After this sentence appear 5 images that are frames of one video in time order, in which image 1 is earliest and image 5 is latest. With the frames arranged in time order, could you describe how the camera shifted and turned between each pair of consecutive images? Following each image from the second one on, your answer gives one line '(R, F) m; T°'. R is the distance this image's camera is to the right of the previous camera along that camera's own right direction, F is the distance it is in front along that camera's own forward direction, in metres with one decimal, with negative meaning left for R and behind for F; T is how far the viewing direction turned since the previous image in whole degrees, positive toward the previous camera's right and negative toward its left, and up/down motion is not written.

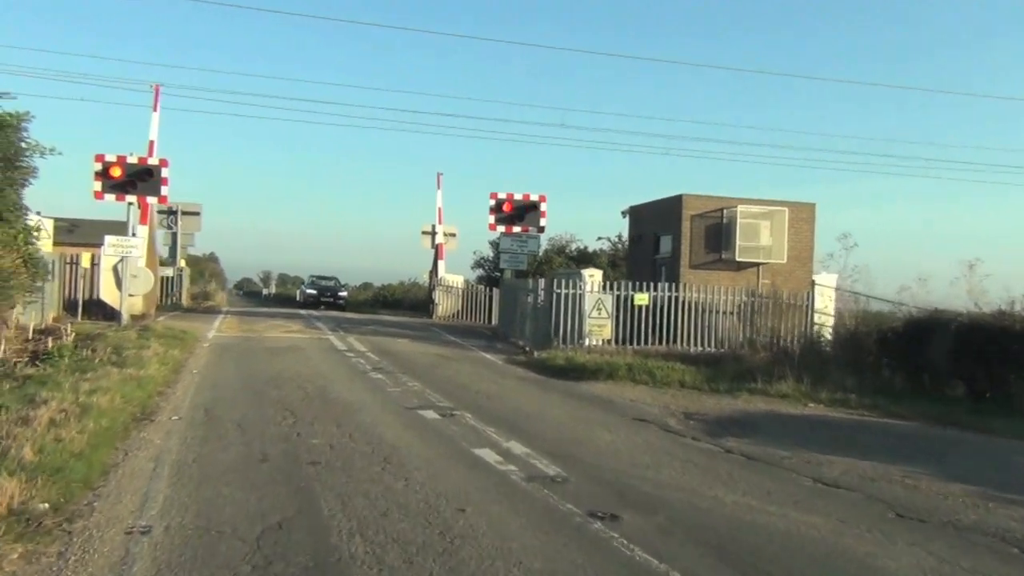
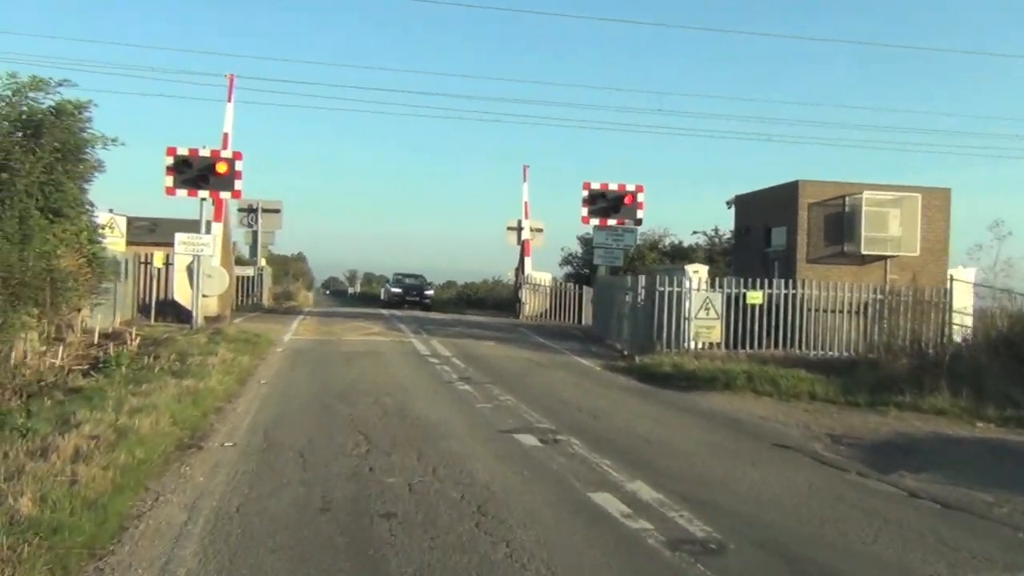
(-0.3, +2.0) m; -5°
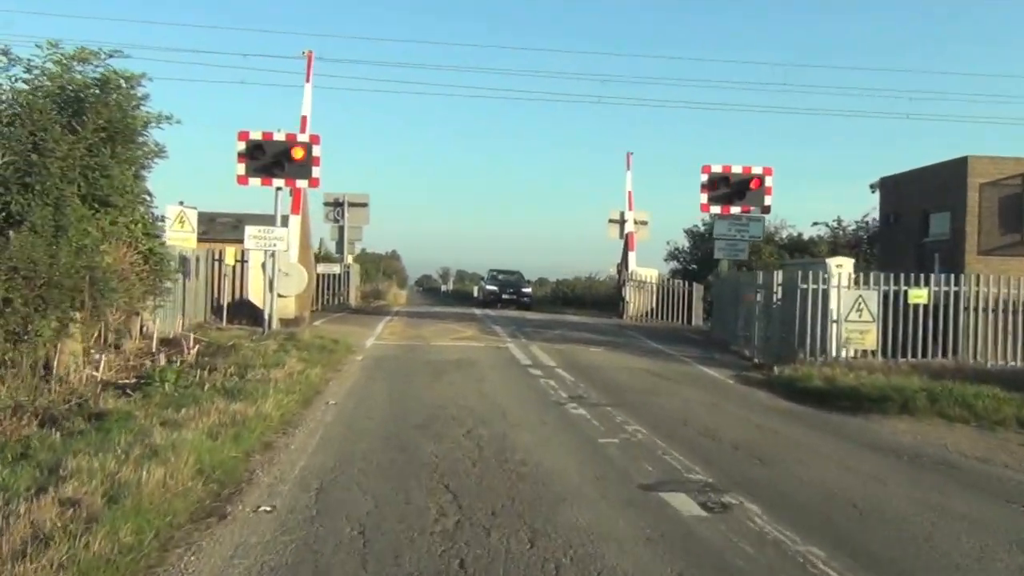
(-0.4, +2.7) m; -6°
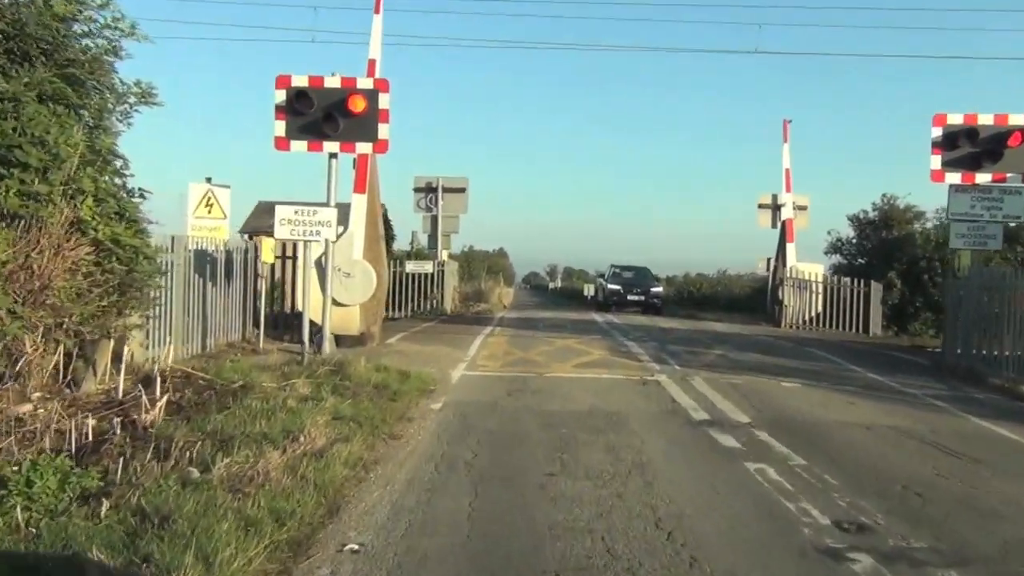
(-0.6, +6.0) m; -7°
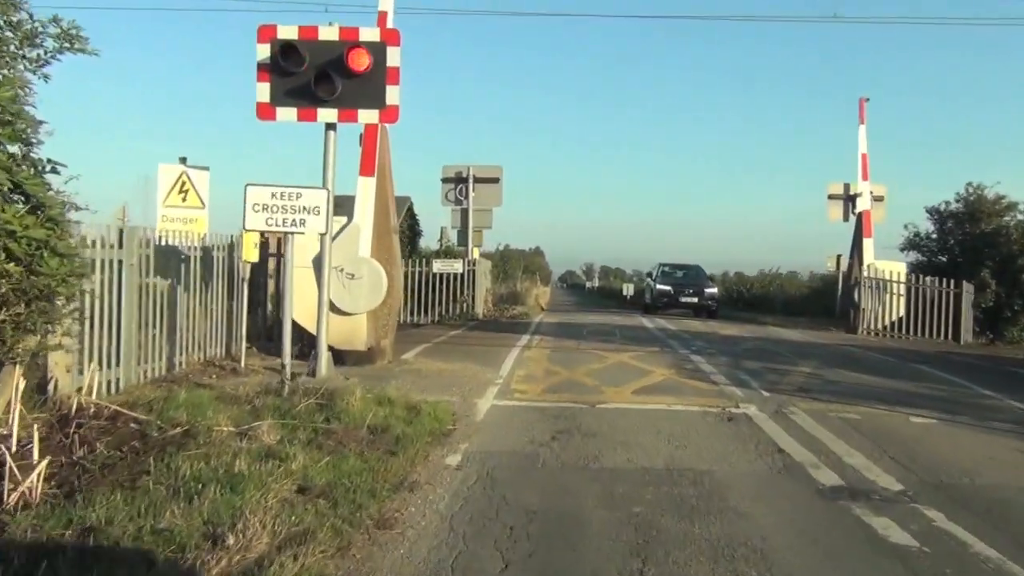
(-0.1, +2.9) m; -2°
